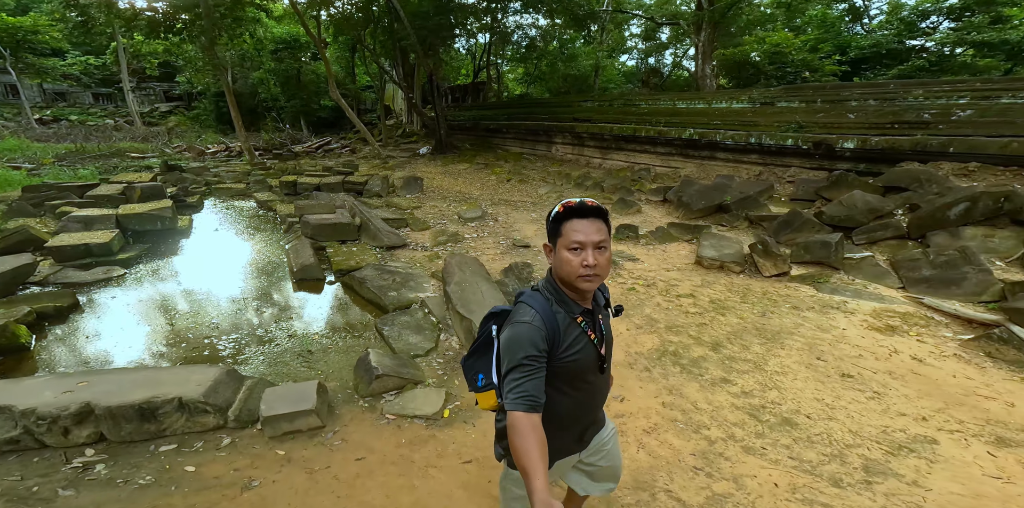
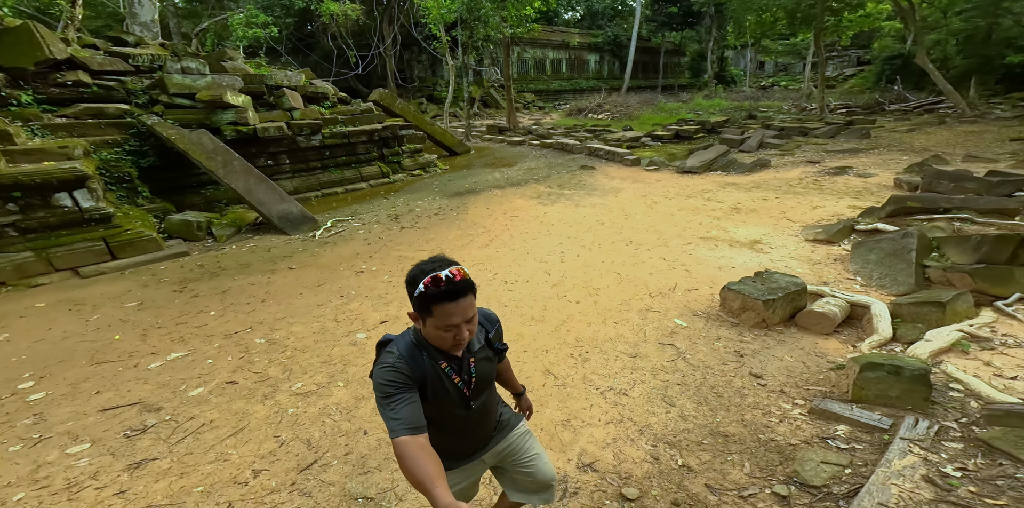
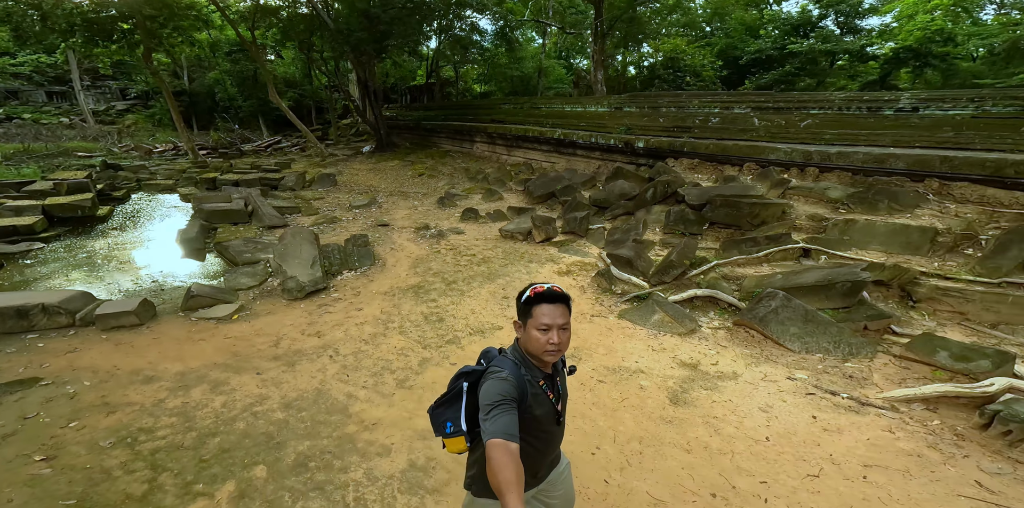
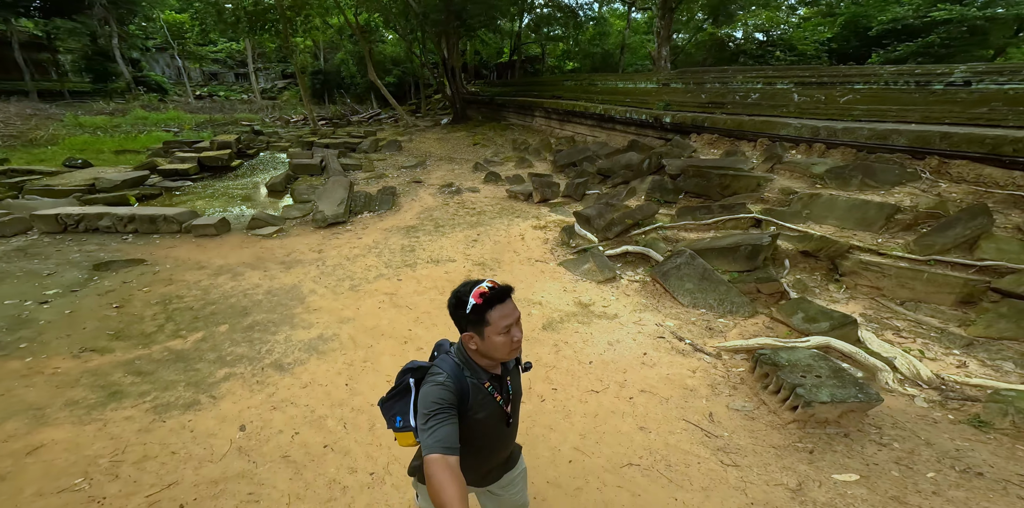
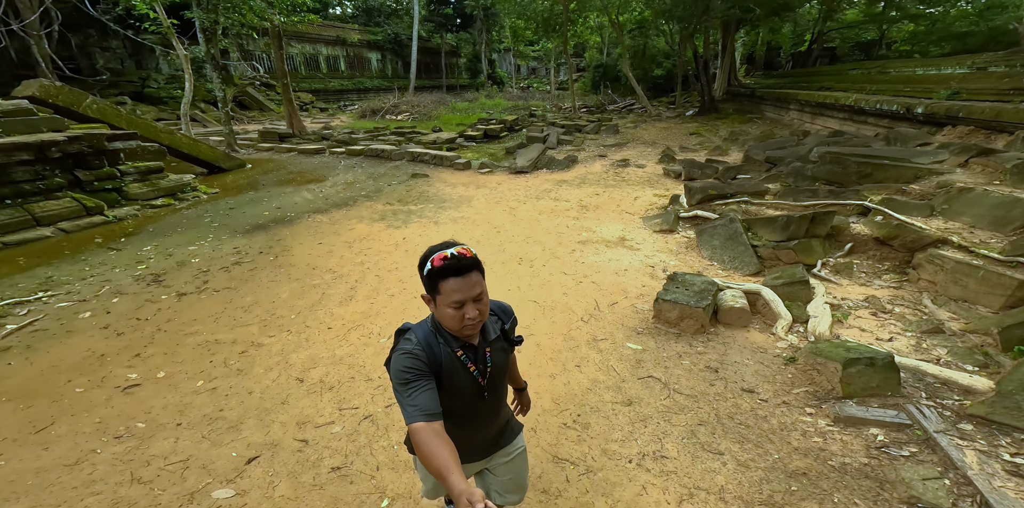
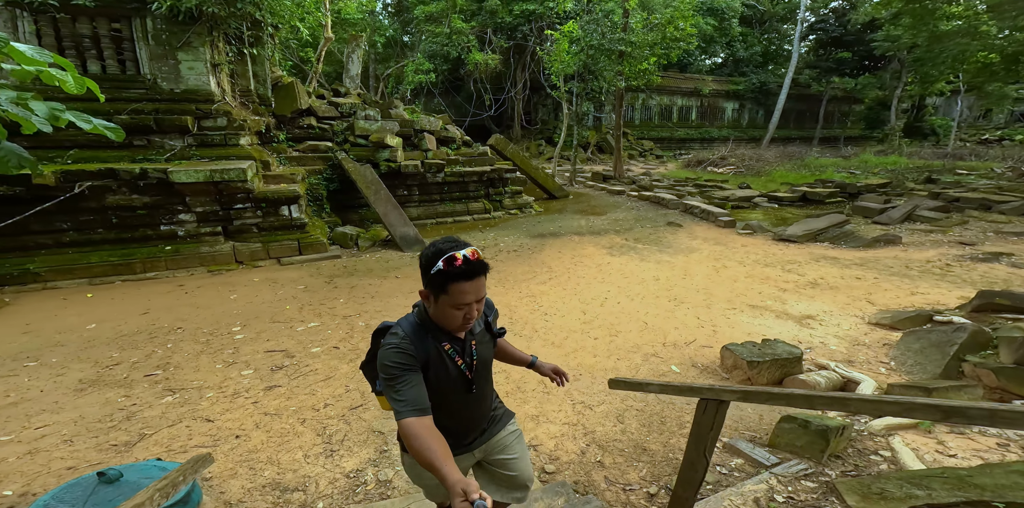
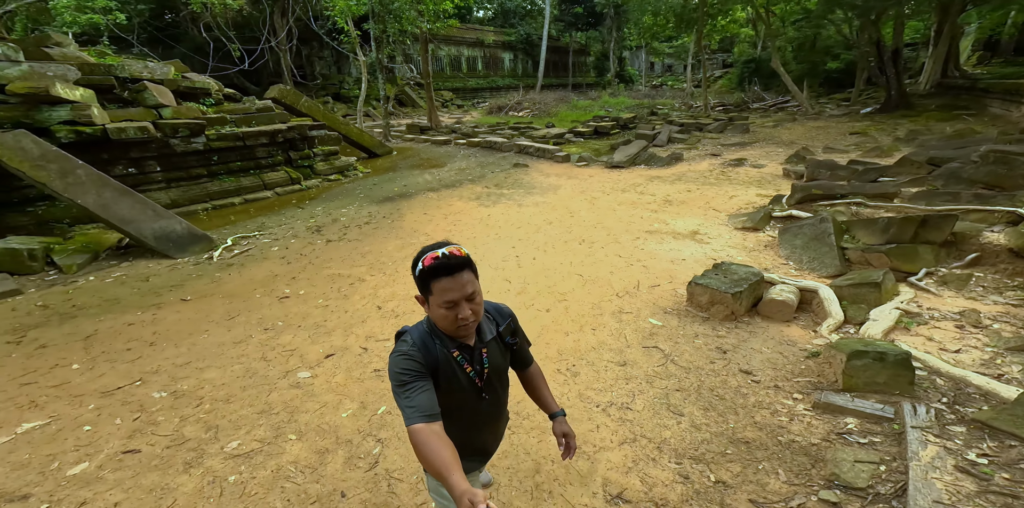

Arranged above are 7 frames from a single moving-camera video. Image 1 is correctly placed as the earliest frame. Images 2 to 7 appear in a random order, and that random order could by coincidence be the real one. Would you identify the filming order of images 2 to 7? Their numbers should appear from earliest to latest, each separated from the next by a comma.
3, 4, 5, 7, 2, 6
